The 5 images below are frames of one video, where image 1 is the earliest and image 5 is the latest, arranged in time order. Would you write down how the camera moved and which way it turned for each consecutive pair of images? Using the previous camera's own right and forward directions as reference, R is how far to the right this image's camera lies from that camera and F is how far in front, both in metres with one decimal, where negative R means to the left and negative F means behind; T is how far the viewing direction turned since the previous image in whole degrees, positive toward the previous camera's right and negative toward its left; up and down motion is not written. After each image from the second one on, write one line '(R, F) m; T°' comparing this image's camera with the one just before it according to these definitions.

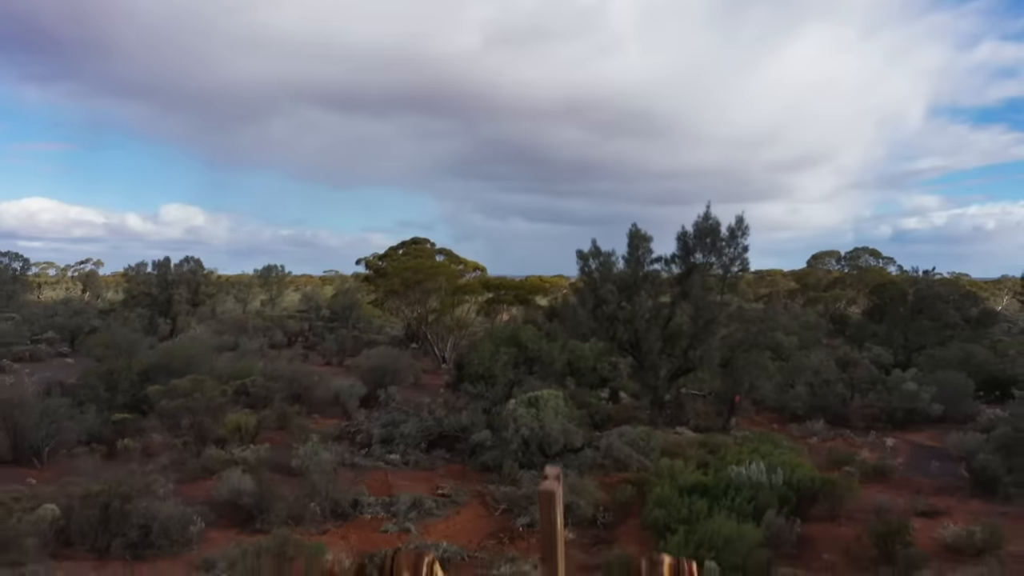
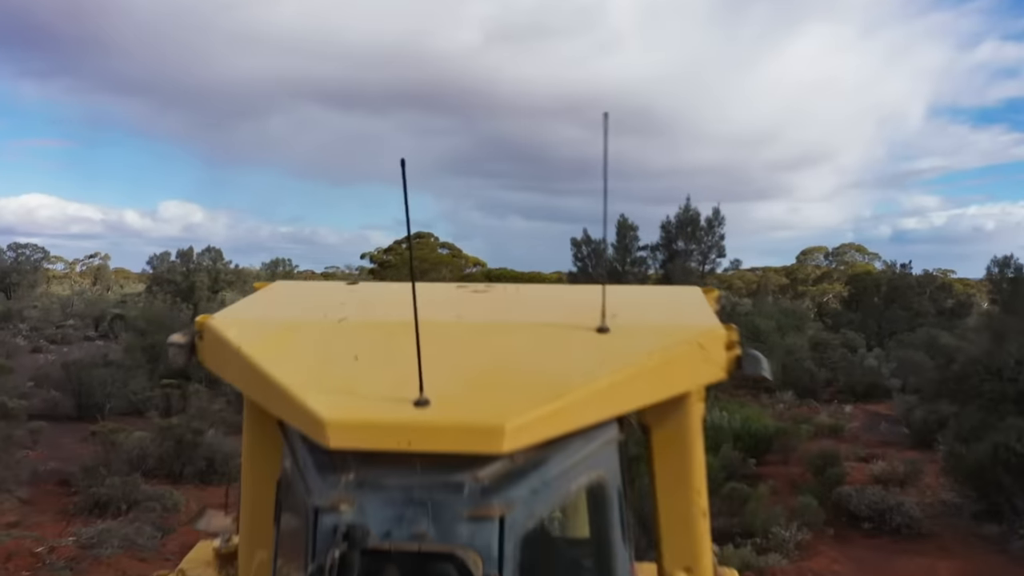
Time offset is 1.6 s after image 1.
(-0.1, -1.9) m; 0°
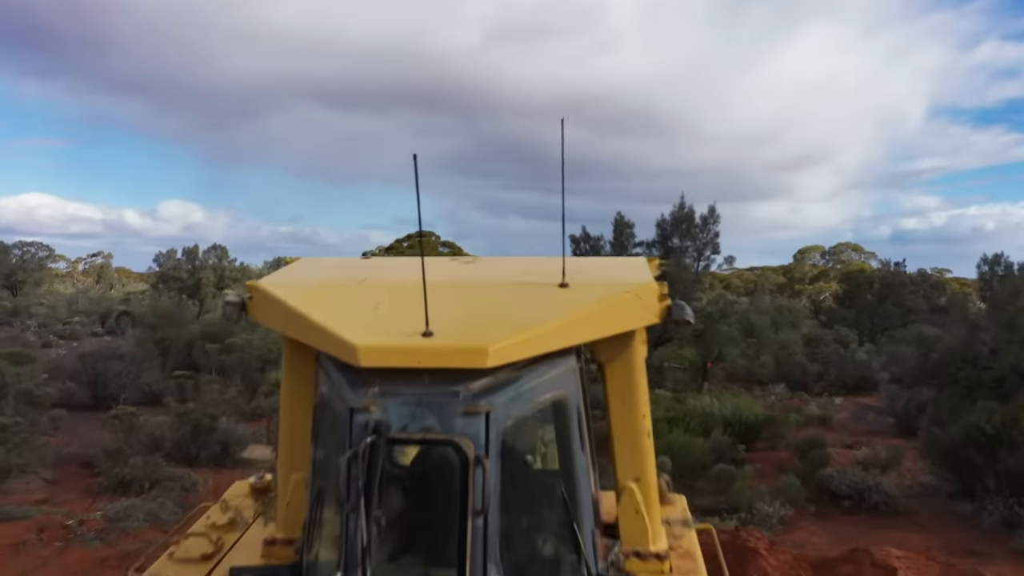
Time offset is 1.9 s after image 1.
(0.0, -0.5) m; 0°
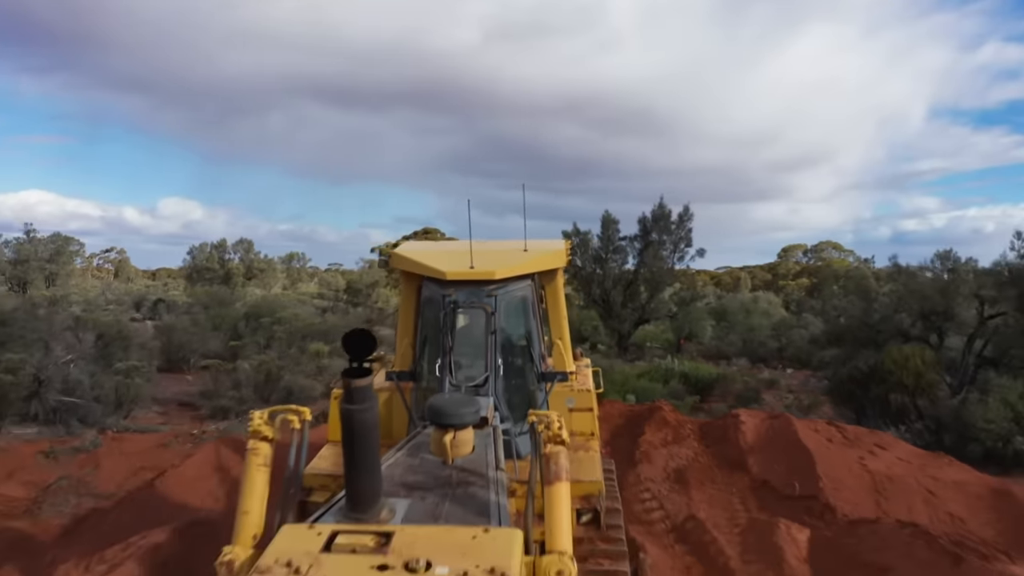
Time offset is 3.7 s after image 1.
(-0.1, -3.1) m; 0°
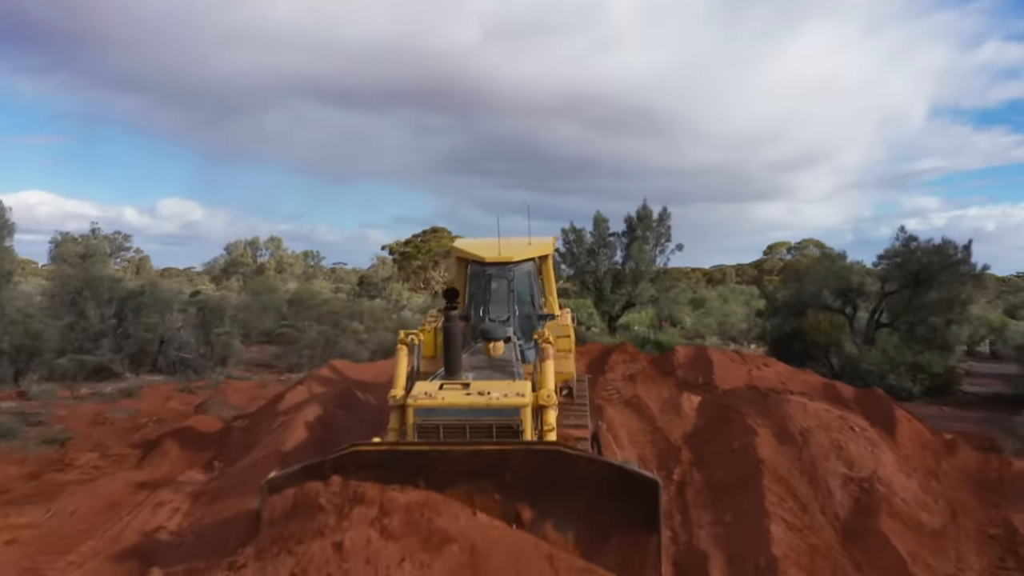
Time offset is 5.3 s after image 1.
(-0.2, -3.7) m; 0°
